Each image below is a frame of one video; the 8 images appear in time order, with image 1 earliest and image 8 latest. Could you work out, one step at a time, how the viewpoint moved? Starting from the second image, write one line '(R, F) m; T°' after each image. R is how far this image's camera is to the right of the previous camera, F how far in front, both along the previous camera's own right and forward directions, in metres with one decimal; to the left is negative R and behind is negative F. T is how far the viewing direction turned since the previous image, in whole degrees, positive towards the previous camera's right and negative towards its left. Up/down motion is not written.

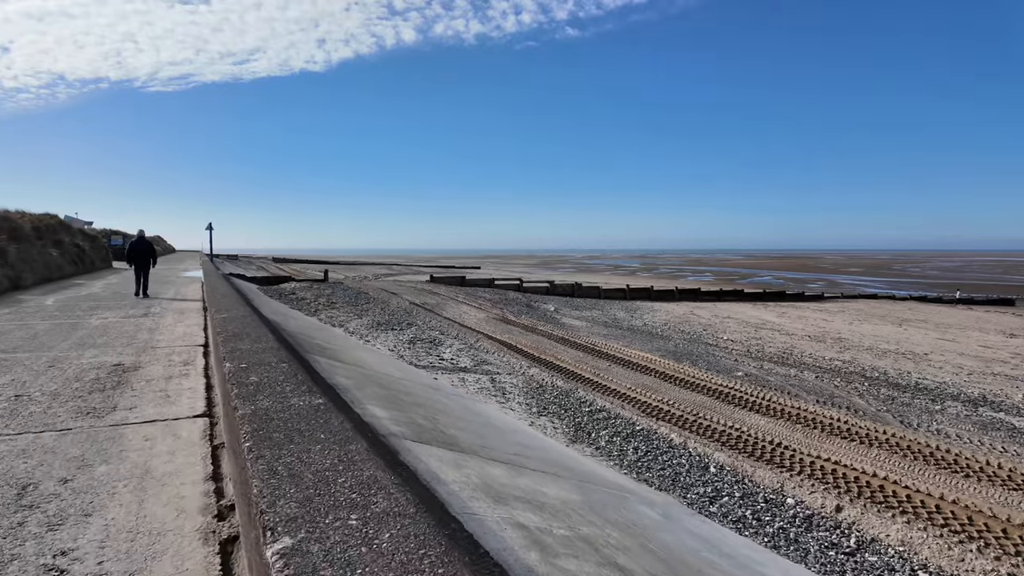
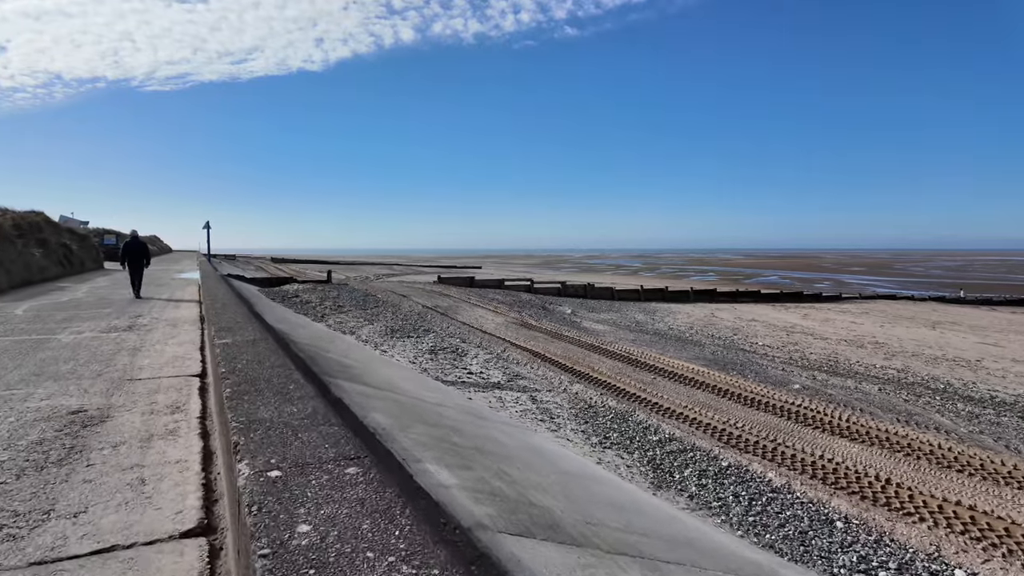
(-0.5, +1.0) m; 0°
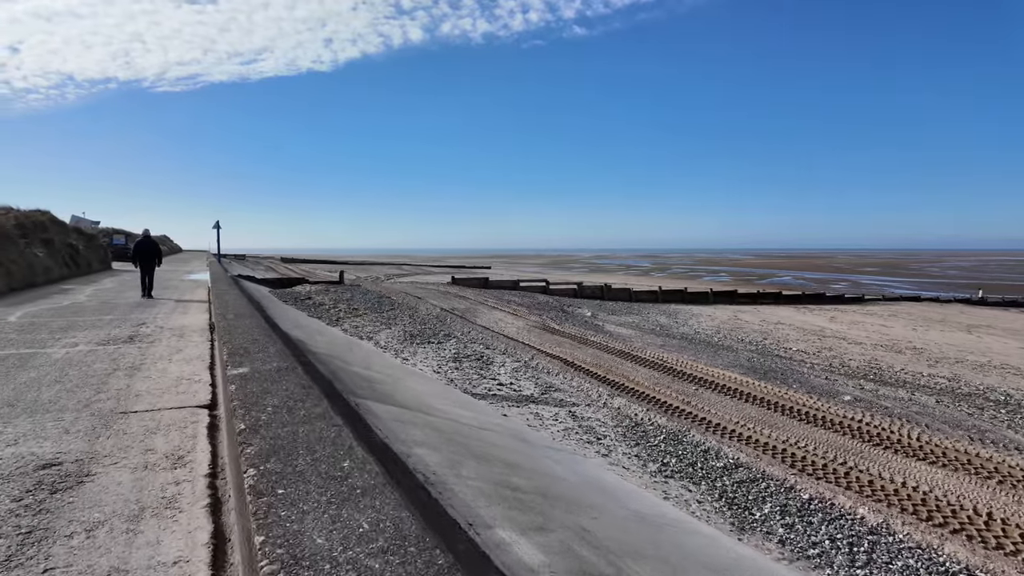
(-0.3, +0.6) m; -1°
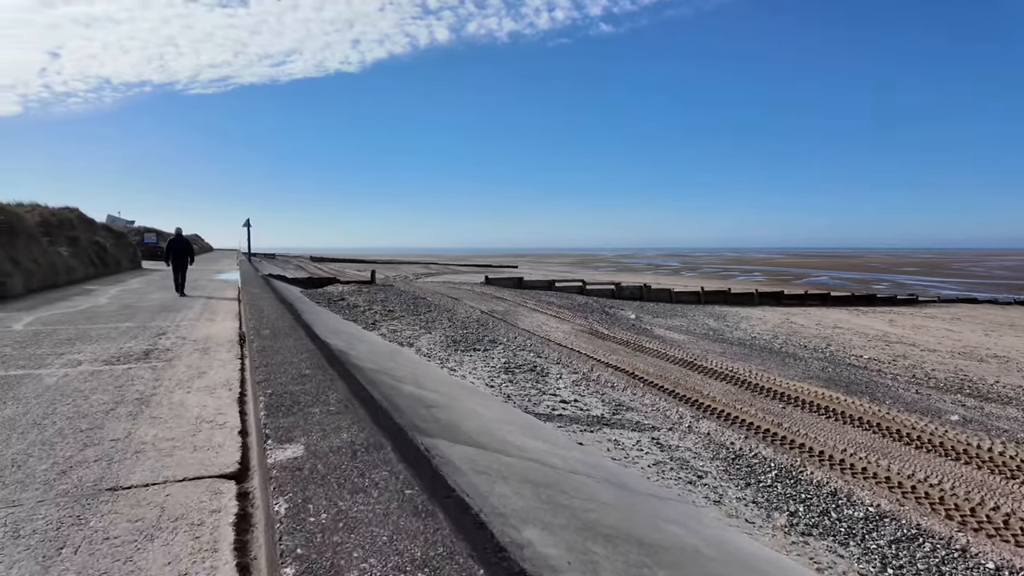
(-0.4, +0.9) m; -2°
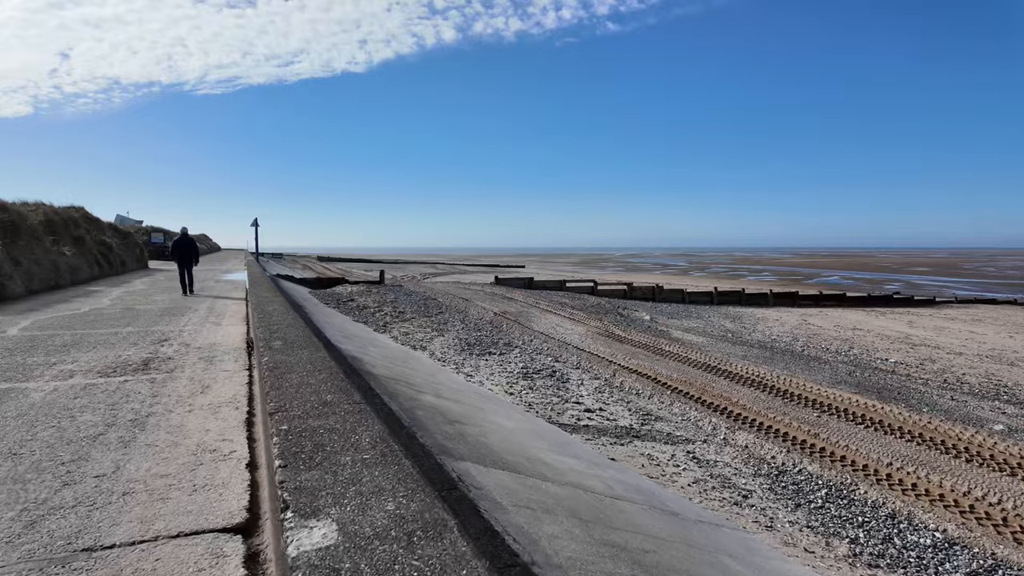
(-0.2, +0.3) m; -1°
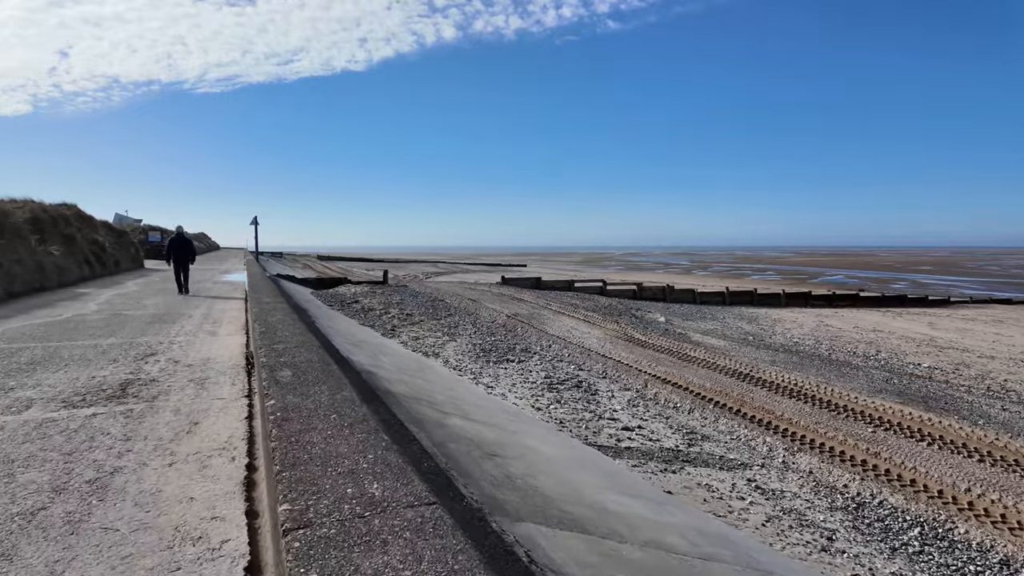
(-0.3, +0.6) m; 0°
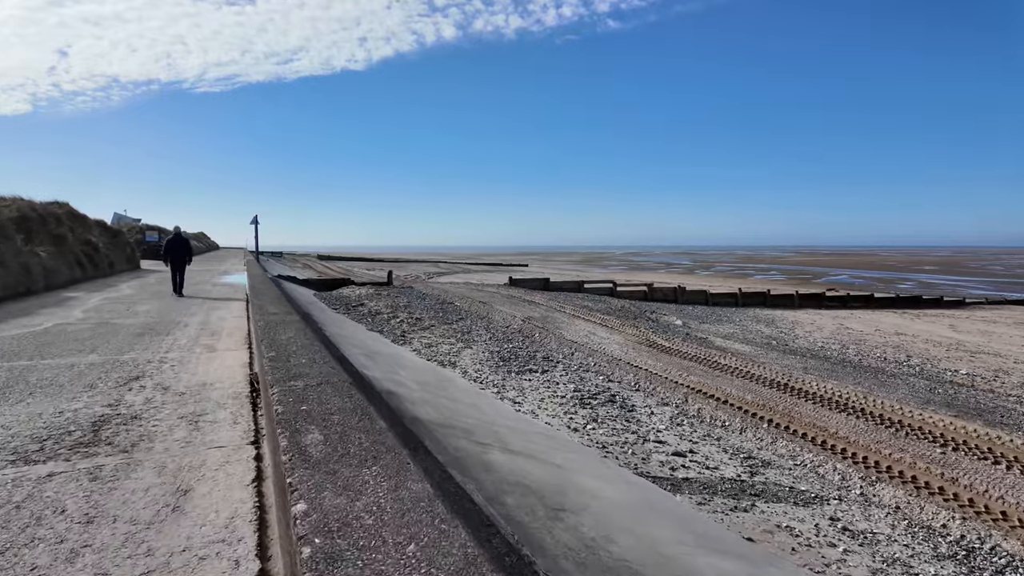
(-0.3, +0.6) m; 0°
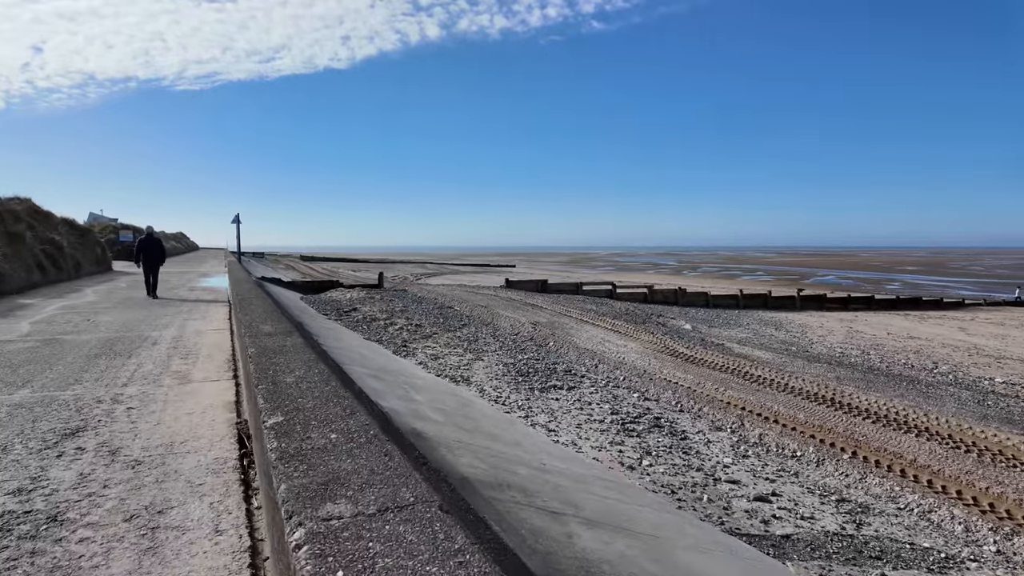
(-0.4, +0.9) m; +2°
